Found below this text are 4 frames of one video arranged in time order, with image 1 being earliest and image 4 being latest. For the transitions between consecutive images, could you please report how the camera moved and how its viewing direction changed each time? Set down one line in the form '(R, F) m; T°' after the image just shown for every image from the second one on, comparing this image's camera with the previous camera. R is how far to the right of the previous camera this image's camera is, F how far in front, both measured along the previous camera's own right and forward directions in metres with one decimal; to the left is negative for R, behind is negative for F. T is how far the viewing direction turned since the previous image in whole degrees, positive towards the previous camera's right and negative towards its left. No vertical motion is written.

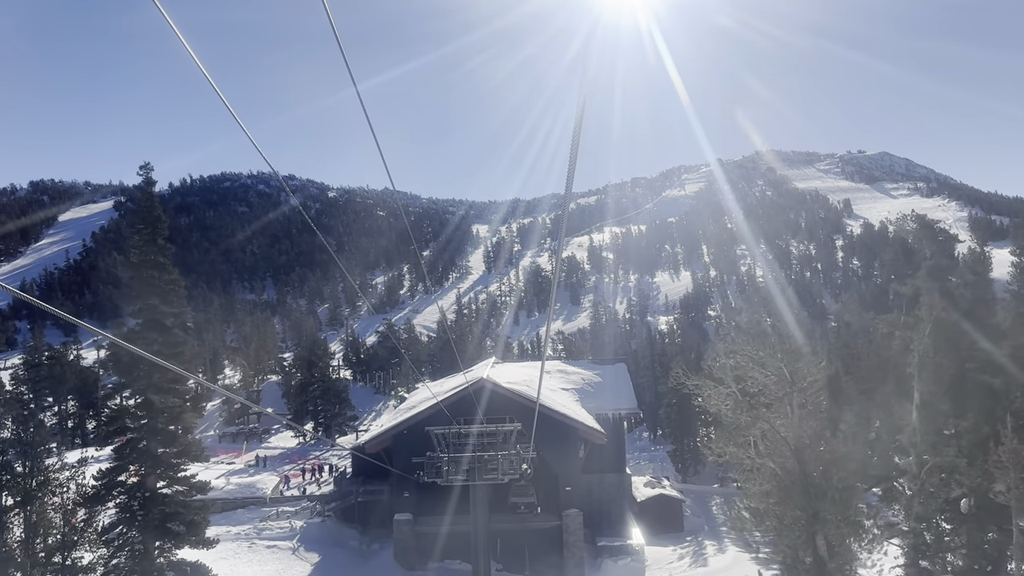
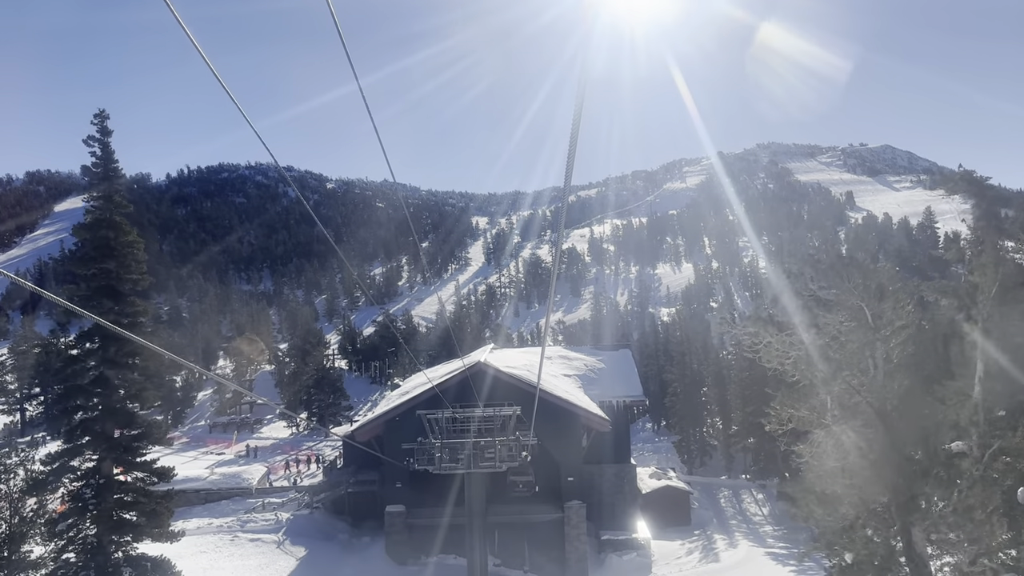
(0.0, +1.7) m; 0°
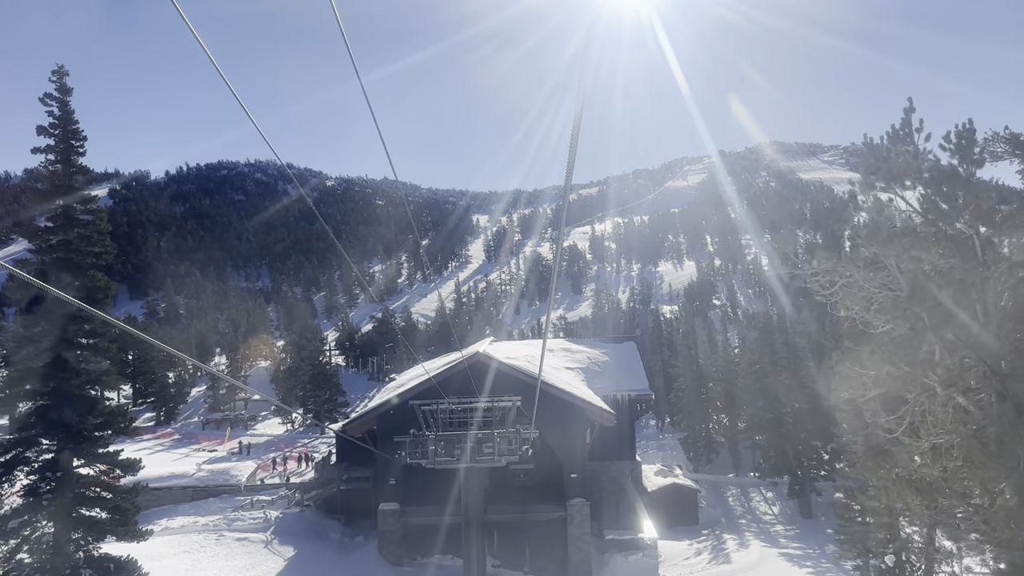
(0.0, +1.3) m; 0°
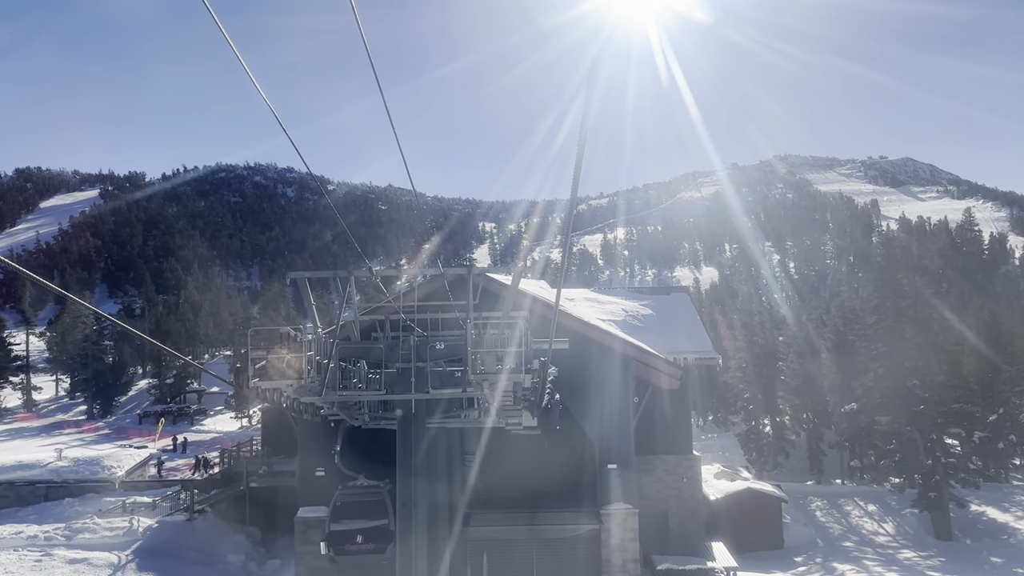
(+0.1, +9.5) m; -1°
